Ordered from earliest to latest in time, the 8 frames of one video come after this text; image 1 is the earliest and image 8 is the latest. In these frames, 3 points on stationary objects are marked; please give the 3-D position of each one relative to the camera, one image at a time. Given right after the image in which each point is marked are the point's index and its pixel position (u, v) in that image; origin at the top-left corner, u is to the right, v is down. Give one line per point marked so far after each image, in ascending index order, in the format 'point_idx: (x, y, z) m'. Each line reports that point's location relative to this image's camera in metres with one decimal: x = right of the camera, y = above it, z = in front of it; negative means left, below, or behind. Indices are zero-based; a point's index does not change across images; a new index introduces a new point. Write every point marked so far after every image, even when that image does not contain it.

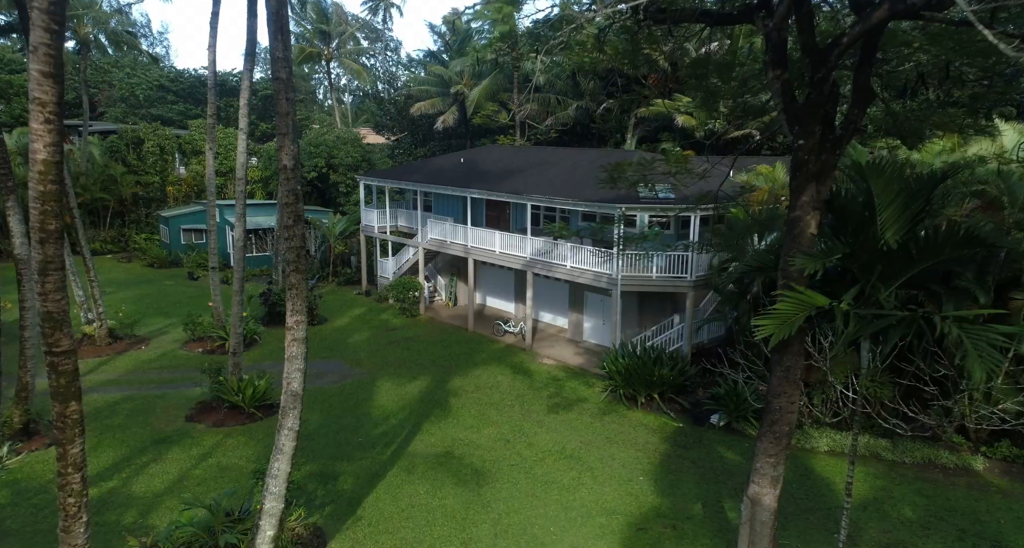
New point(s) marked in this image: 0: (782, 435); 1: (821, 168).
0: (+2.8, -1.6, +7.1) m
1: (+3.0, +1.0, +6.7) m
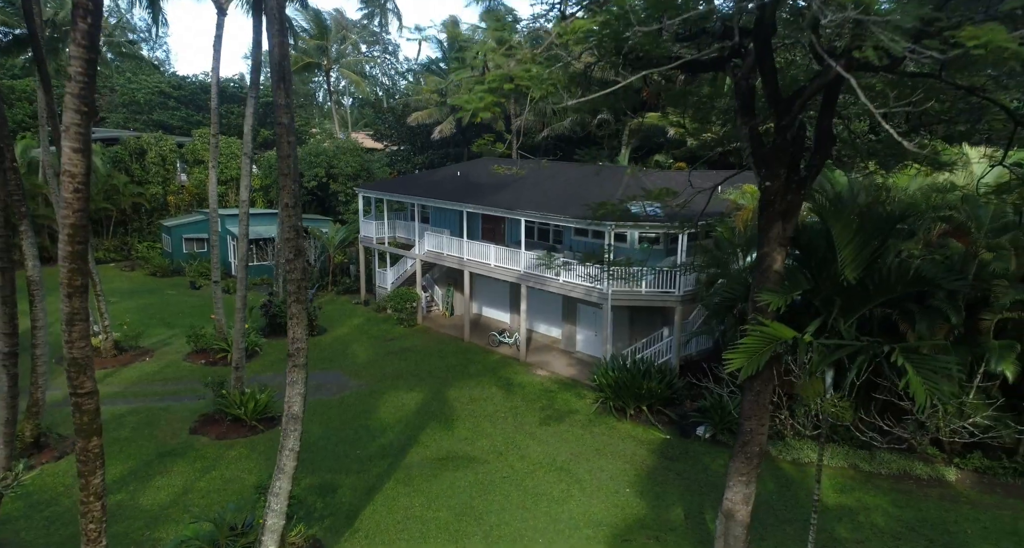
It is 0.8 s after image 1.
0: (+2.6, -2.0, +7.5) m
1: (+2.9, +0.7, +7.2) m
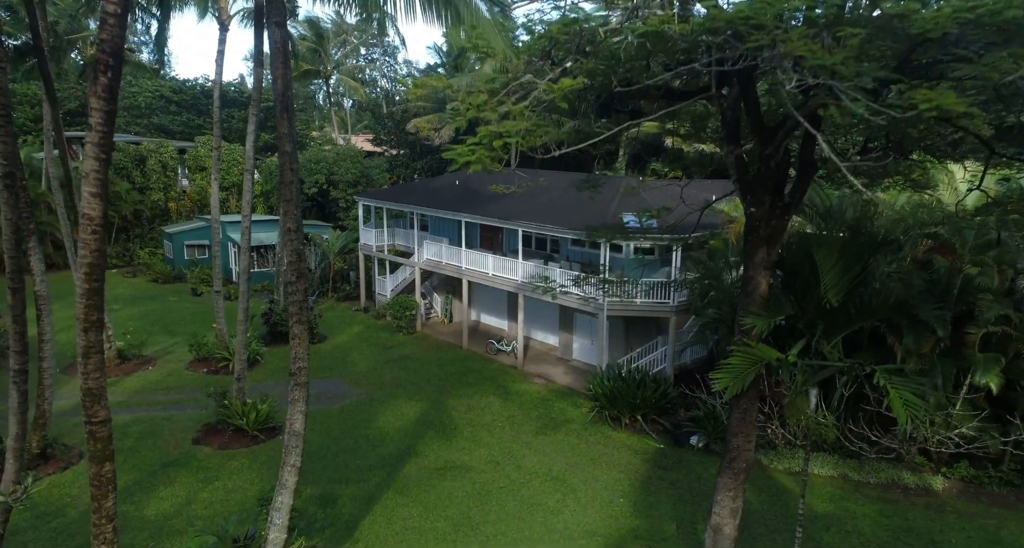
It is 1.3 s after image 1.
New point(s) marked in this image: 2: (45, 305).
0: (+2.5, -2.2, +7.8) m
1: (+2.8, +0.4, +7.5) m
2: (-7.7, -0.5, +11.5) m
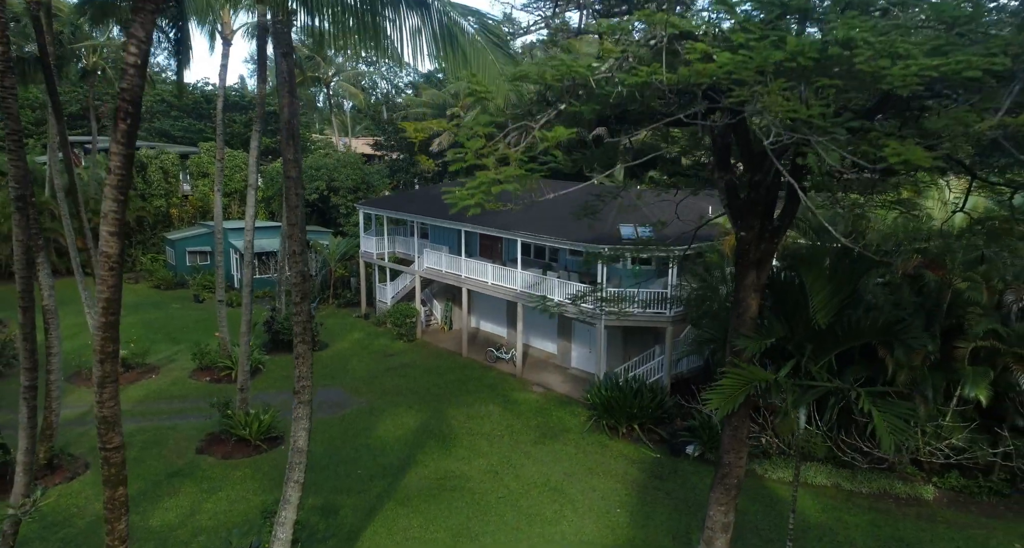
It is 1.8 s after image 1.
0: (+2.5, -2.5, +8.0) m
1: (+2.8, +0.2, +7.7) m
2: (-7.7, -0.8, +11.7) m
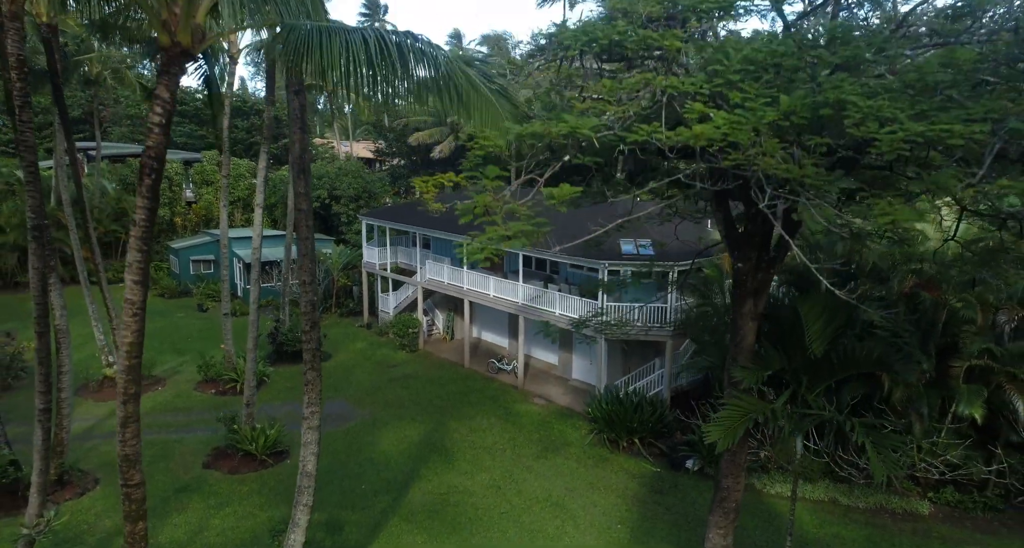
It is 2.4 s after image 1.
0: (+2.6, -2.8, +8.3) m
1: (+2.8, -0.2, +8.0) m
2: (-7.7, -1.1, +11.9) m
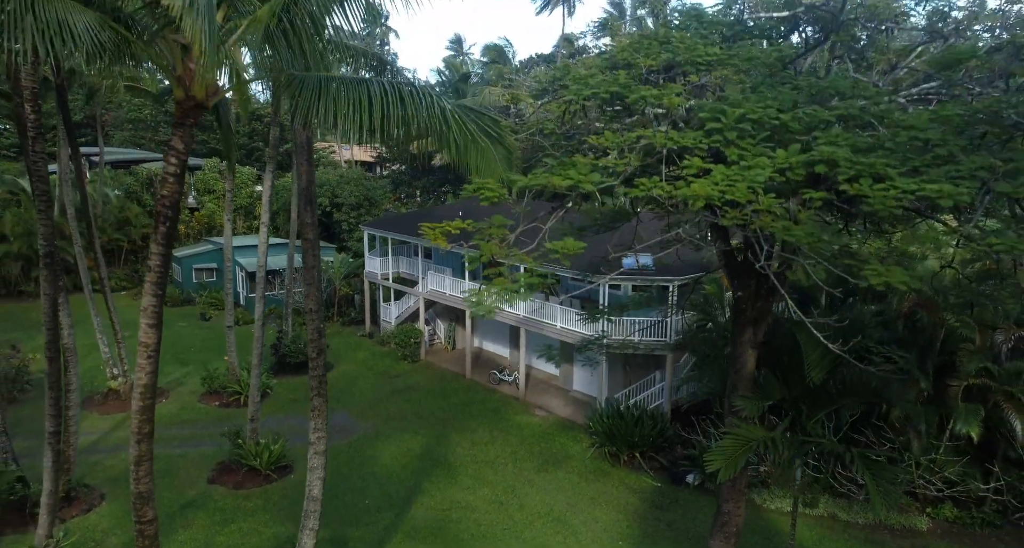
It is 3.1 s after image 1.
0: (+2.6, -3.1, +8.4) m
1: (+2.9, -0.5, +8.1) m
2: (-7.7, -1.5, +12.1) m
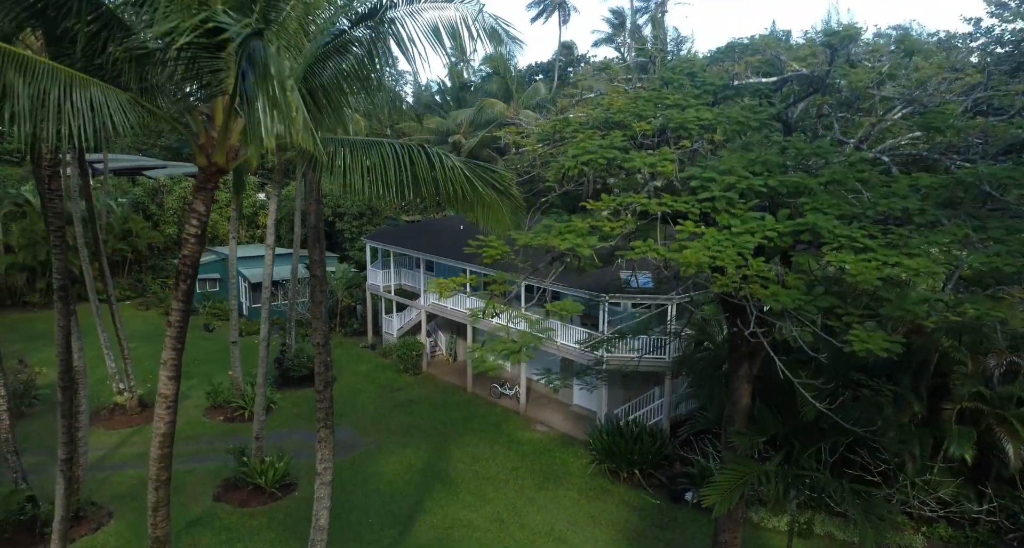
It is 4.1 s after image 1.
0: (+2.6, -3.6, +8.6) m
1: (+2.9, -0.9, +8.3) m
2: (-7.6, -1.9, +12.3) m
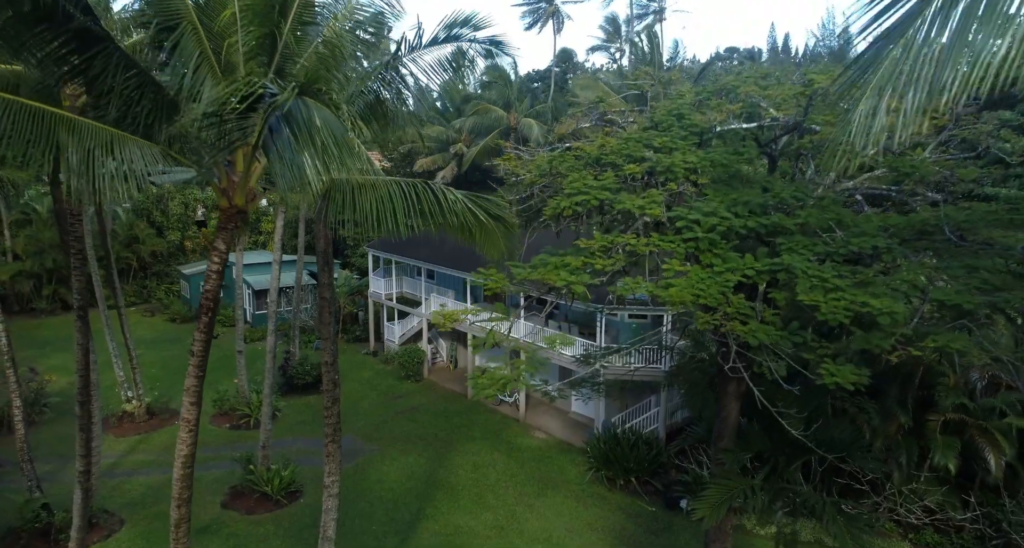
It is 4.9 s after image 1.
0: (+2.6, -3.9, +9.0) m
1: (+2.9, -1.2, +8.7) m
2: (-7.6, -2.2, +12.7) m
